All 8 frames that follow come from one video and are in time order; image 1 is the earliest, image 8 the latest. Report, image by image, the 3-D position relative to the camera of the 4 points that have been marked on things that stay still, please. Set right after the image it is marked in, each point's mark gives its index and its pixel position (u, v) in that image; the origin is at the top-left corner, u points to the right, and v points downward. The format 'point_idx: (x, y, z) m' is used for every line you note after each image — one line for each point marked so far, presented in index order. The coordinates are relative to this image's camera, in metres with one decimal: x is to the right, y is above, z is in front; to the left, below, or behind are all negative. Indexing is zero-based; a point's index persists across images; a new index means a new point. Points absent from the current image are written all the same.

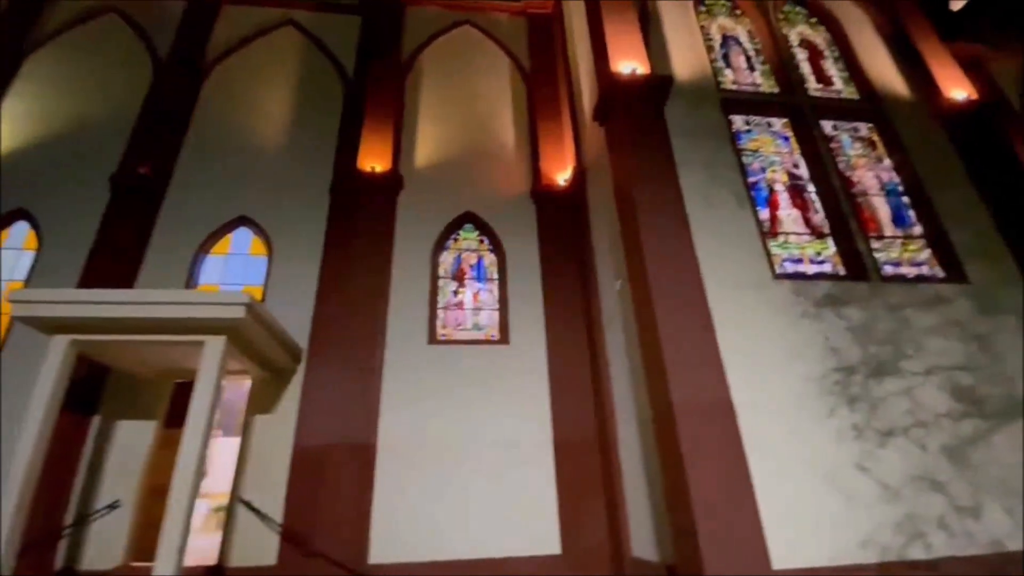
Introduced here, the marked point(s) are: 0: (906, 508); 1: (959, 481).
0: (+2.9, -1.6, +3.6) m
1: (+3.5, -1.5, +3.7) m
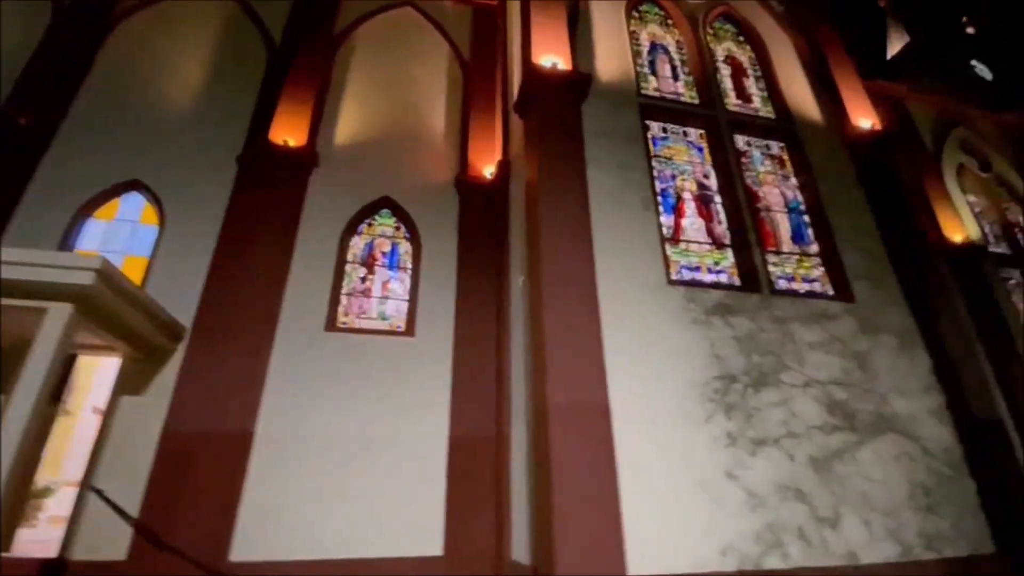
0: (+1.9, -1.7, +3.6) m
1: (+2.4, -1.6, +3.8) m
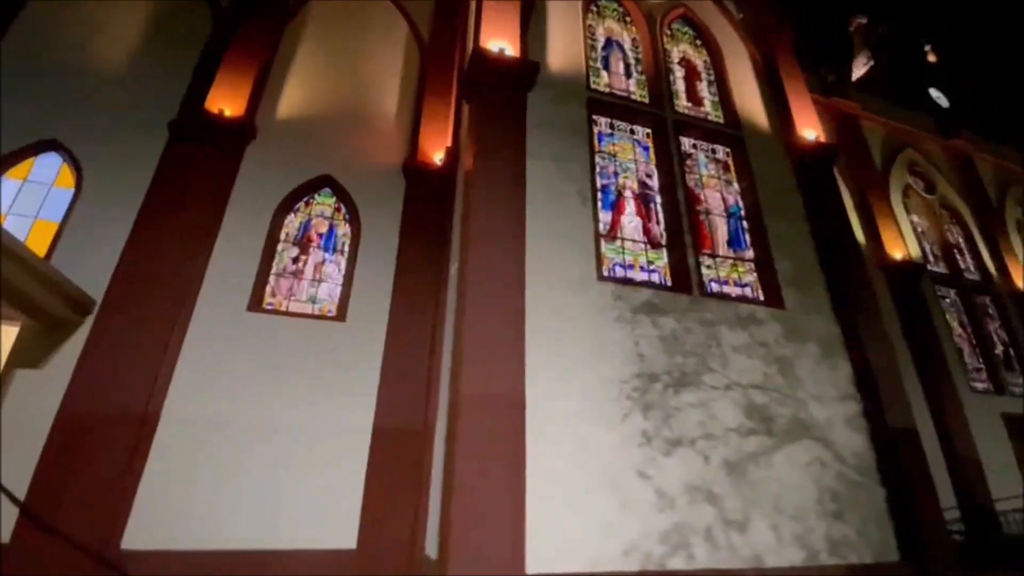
0: (+1.2, -1.7, +3.6) m
1: (+1.7, -1.6, +3.8) m
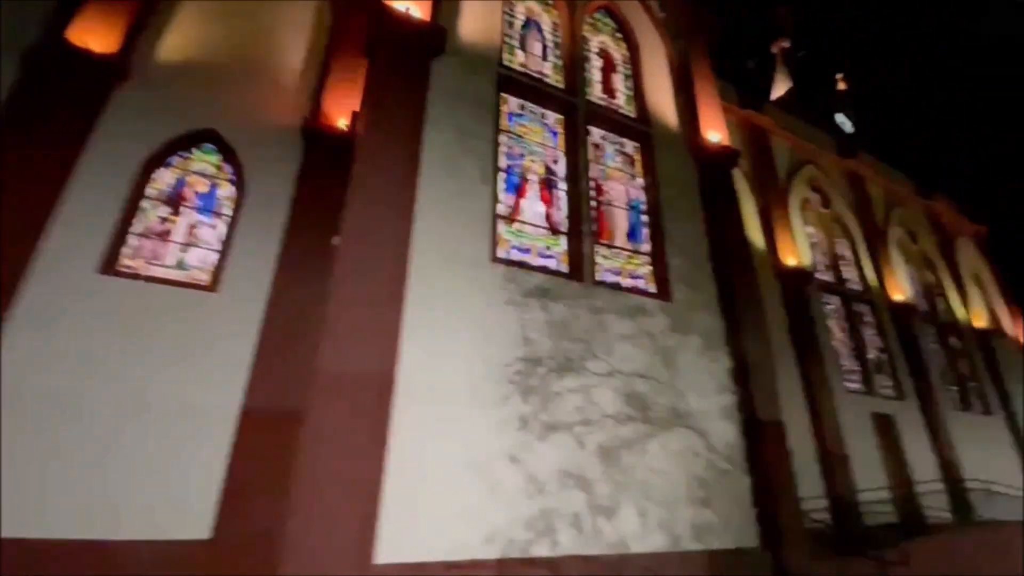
0: (+0.2, -1.6, +3.5) m
1: (+0.7, -1.5, +3.8) m
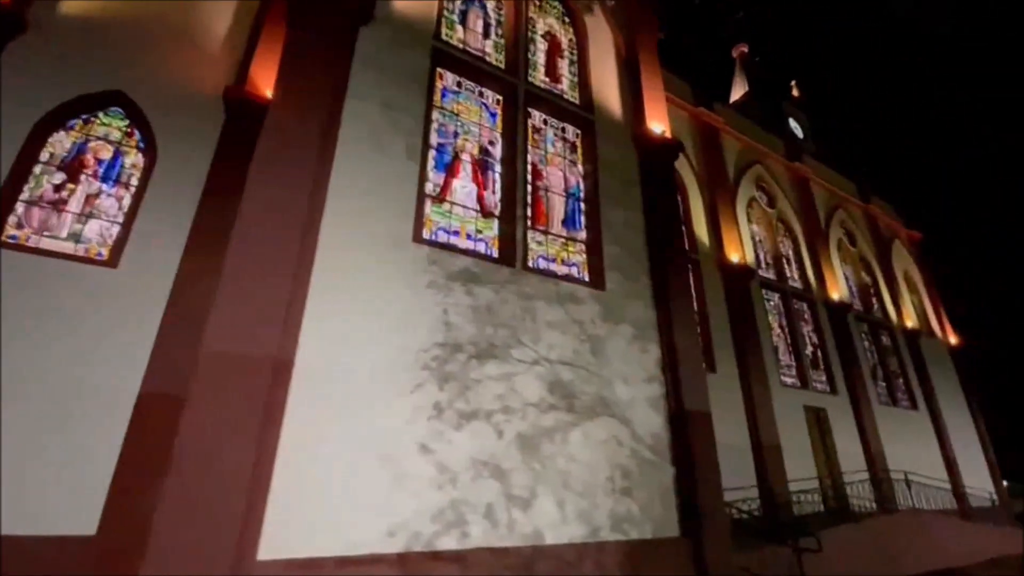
0: (-0.4, -1.5, +3.4) m
1: (+0.1, -1.4, +3.7) m
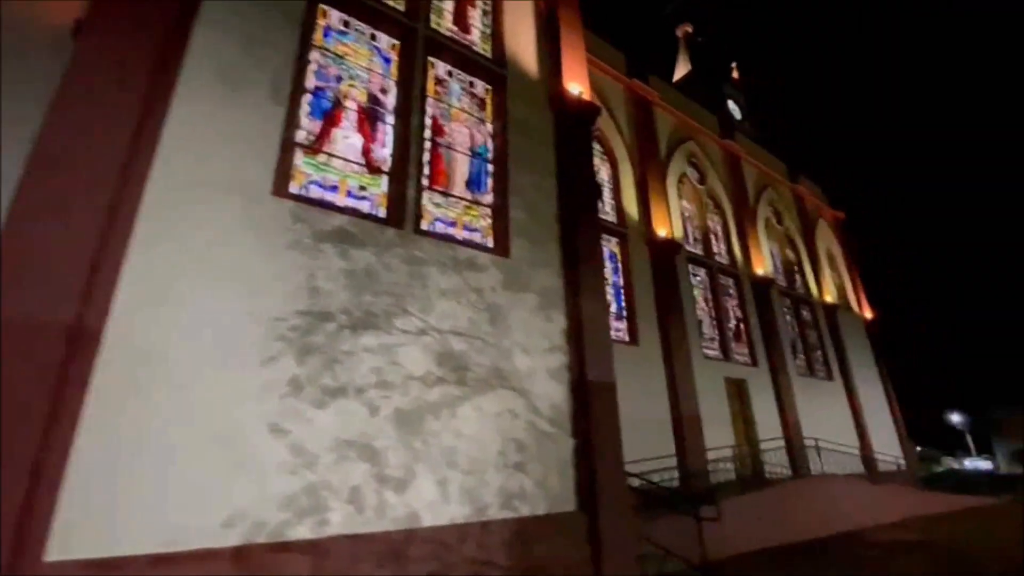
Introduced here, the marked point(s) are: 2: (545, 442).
0: (-1.2, -1.2, +3.0) m
1: (-0.8, -1.1, +3.4) m
2: (+0.3, -1.3, +4.1) m
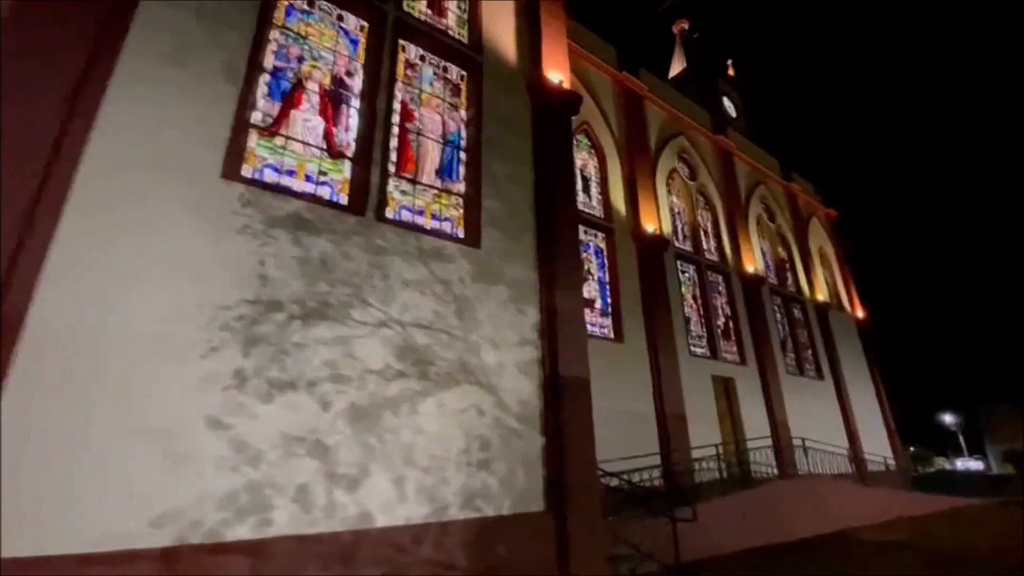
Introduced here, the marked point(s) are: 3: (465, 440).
0: (-1.5, -1.1, +2.9) m
1: (-1.1, -1.1, +3.2) m
2: (0.0, -1.3, +4.0) m
3: (-0.4, -1.2, +3.7) m
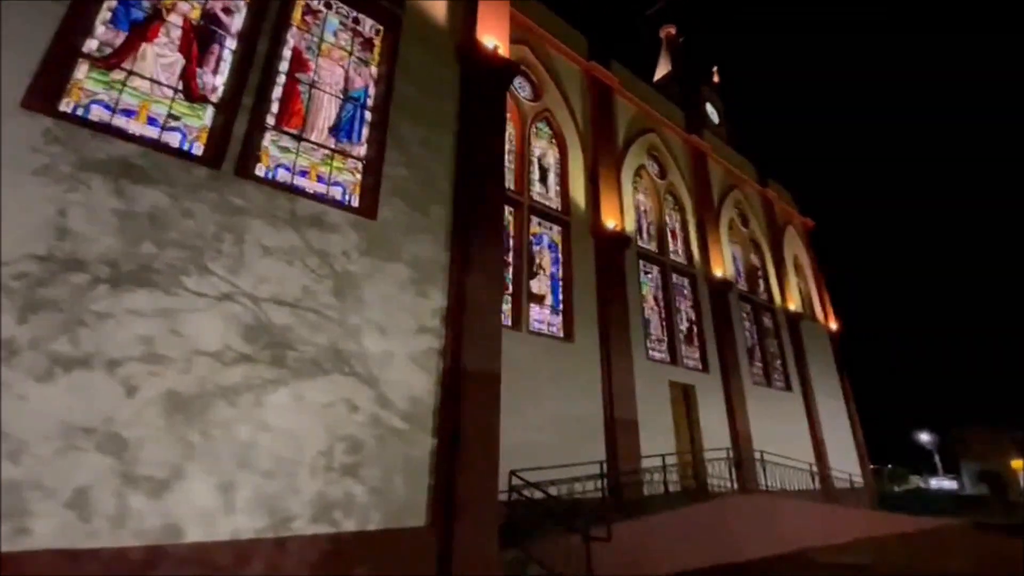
0: (-2.3, -0.9, +2.3) m
1: (-1.9, -0.8, +2.6) m
2: (-0.8, -1.1, +3.4) m
3: (-1.2, -1.0, +3.1) m
